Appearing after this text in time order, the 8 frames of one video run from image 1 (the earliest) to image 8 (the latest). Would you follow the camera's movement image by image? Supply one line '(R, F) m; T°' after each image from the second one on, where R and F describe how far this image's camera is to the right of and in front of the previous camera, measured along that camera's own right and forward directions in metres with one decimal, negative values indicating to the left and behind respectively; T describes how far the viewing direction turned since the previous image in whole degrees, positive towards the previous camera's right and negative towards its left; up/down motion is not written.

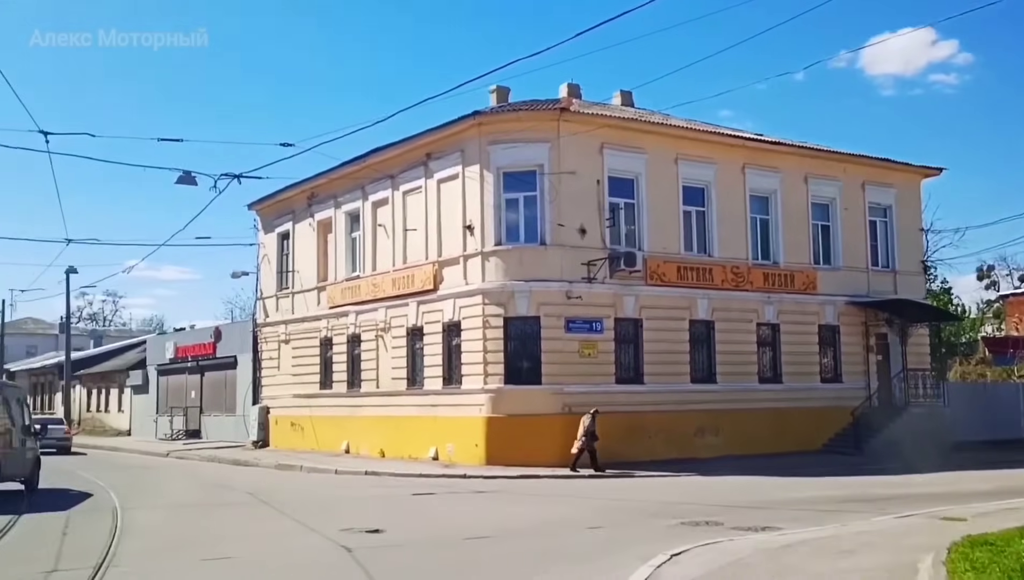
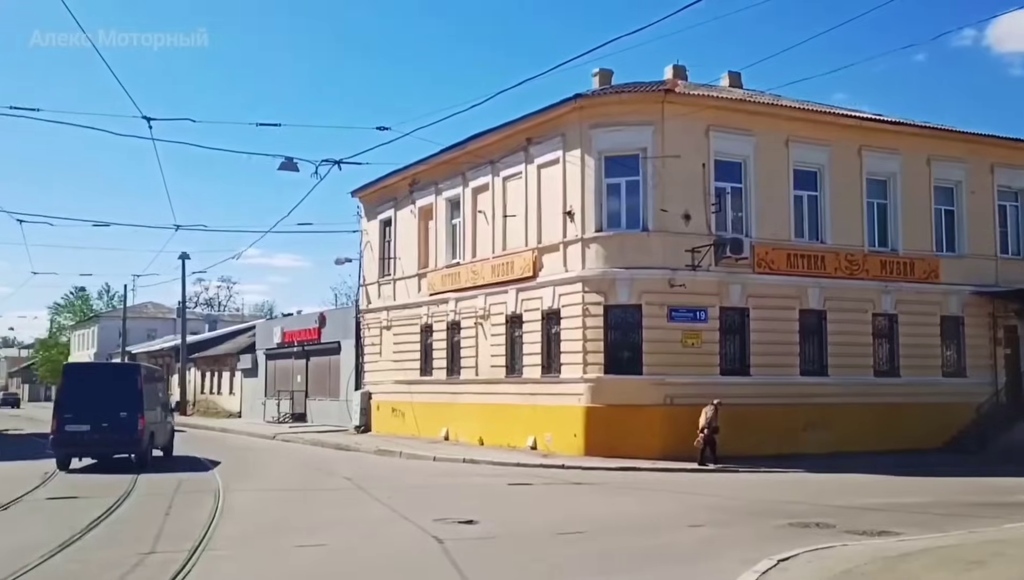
(+0.1, +0.5) m; -6°
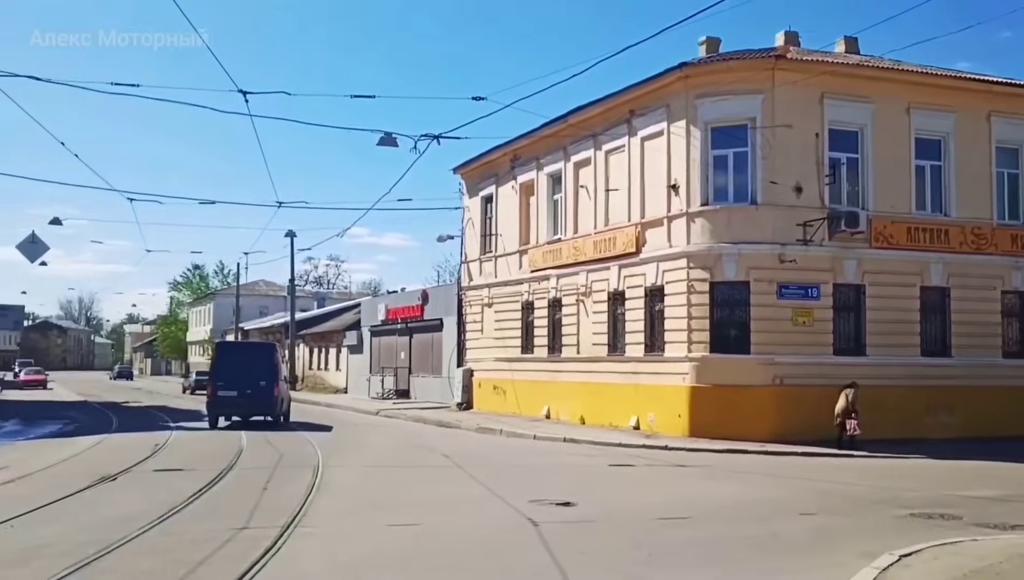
(+0.1, +0.5) m; -6°
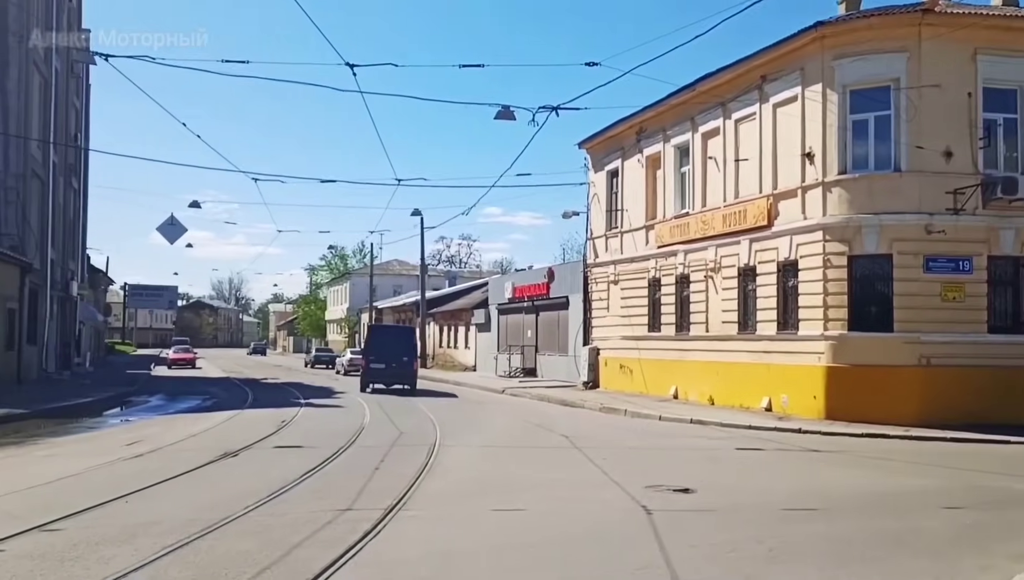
(+0.2, +0.7) m; -8°
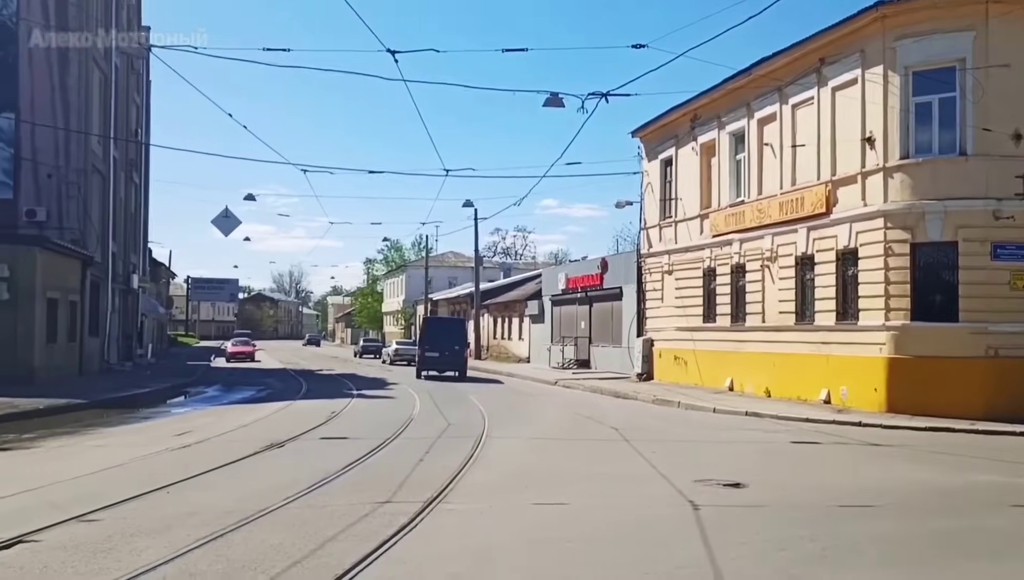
(+0.2, +0.3) m; -3°
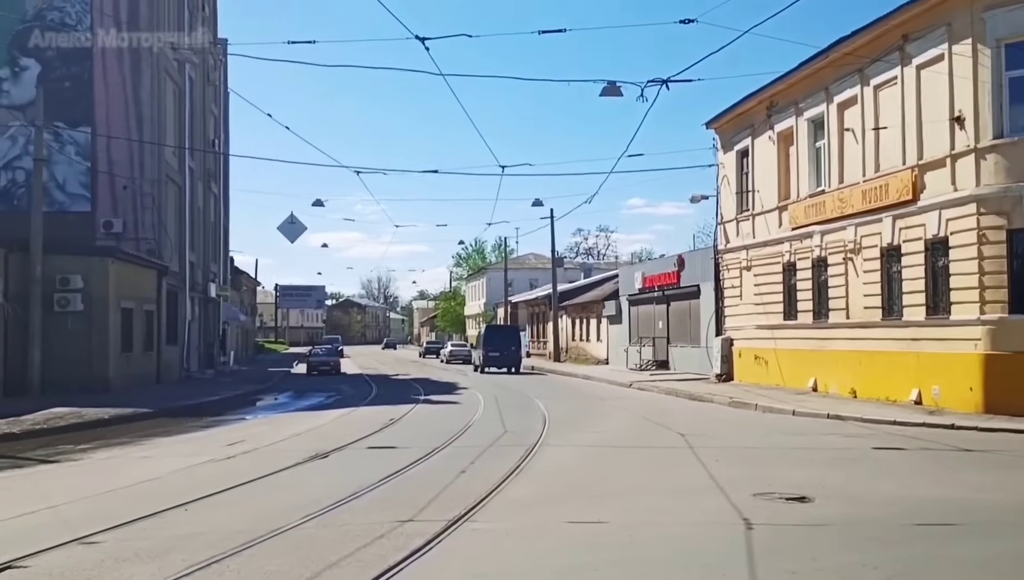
(+0.6, +1.0) m; -5°
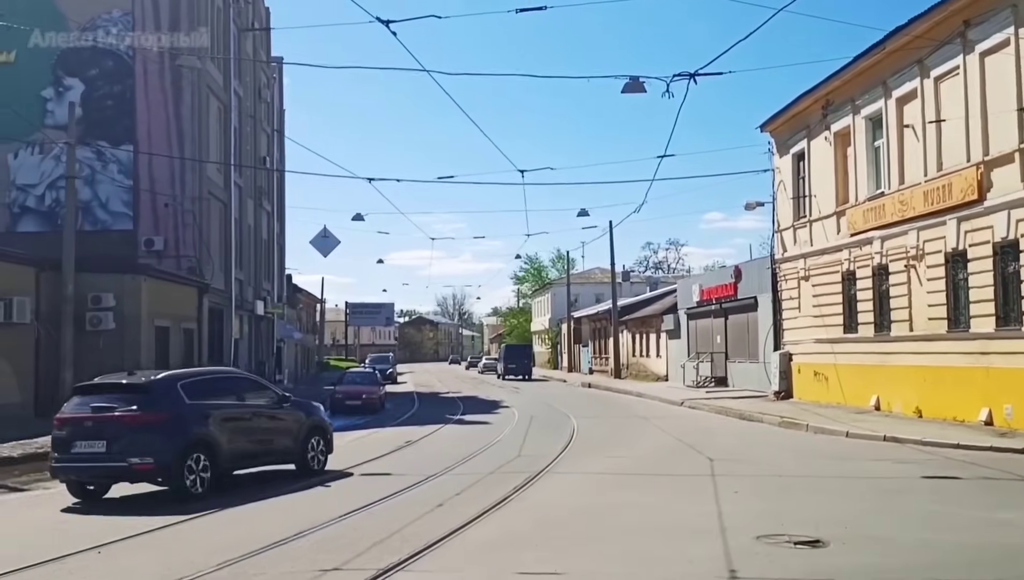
(+1.1, +1.5) m; -4°
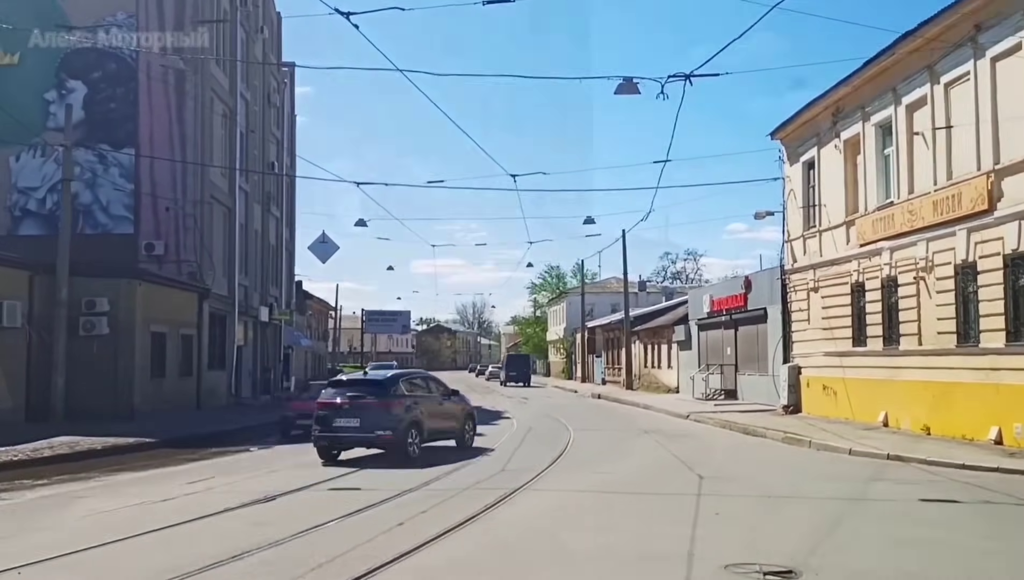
(+0.6, +0.6) m; -1°
